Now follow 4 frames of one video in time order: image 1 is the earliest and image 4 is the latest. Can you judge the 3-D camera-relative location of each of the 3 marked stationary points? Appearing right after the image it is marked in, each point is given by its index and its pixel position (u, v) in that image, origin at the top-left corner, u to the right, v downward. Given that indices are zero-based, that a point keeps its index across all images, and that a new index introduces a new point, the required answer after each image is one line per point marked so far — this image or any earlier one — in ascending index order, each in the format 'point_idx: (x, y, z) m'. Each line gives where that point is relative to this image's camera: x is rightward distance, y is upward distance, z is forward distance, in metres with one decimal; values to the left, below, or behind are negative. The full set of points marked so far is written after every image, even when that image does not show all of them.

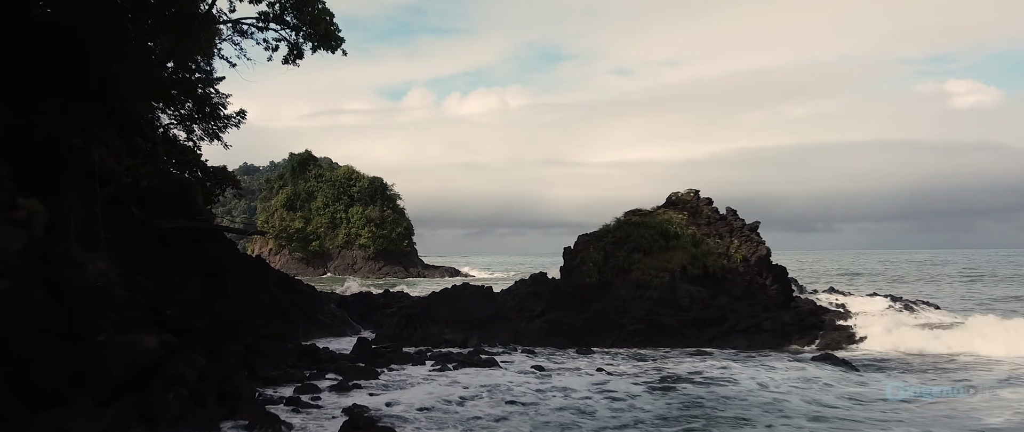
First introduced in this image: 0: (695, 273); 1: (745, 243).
0: (+5.6, -1.7, +17.6) m
1: (+7.4, -0.9, +18.5) m
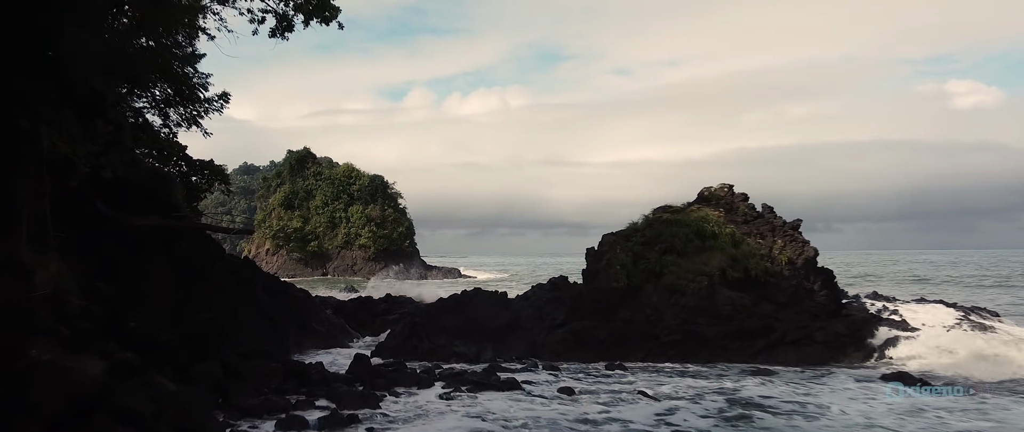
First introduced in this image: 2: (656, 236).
0: (+6.0, -1.6, +15.6) m
1: (+7.9, -0.8, +16.6) m
2: (+4.1, -0.6, +16.3) m
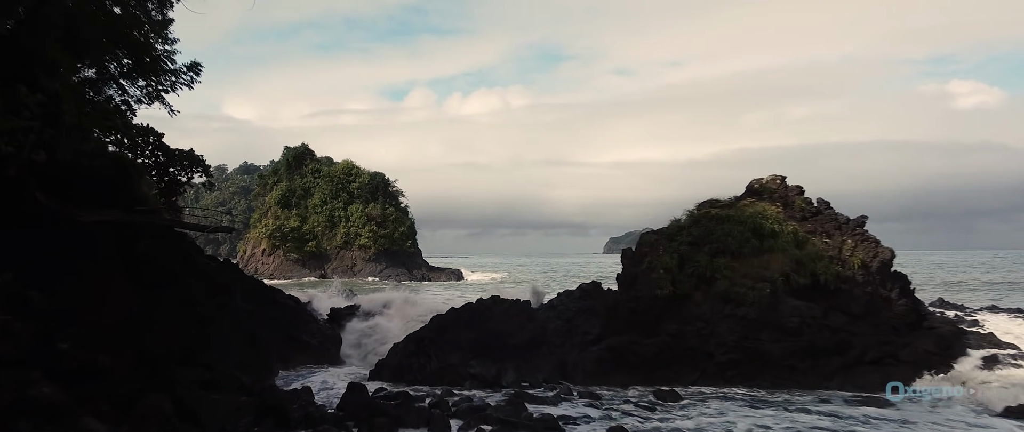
0: (+6.6, -1.5, +13.2) m
1: (+8.5, -0.7, +14.1) m
2: (+4.6, -0.4, +13.9) m
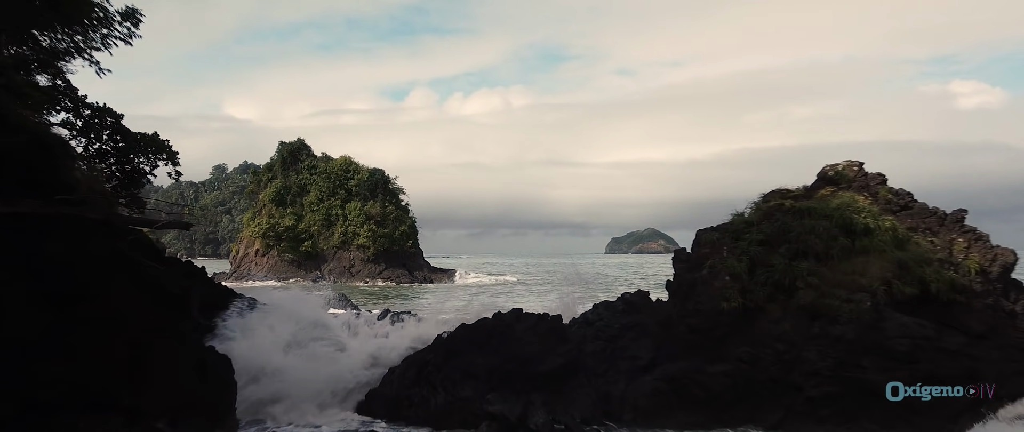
0: (+7.1, -1.4, +10.3) m
1: (+8.9, -0.5, +11.3) m
2: (+5.1, -0.3, +11.1) m
